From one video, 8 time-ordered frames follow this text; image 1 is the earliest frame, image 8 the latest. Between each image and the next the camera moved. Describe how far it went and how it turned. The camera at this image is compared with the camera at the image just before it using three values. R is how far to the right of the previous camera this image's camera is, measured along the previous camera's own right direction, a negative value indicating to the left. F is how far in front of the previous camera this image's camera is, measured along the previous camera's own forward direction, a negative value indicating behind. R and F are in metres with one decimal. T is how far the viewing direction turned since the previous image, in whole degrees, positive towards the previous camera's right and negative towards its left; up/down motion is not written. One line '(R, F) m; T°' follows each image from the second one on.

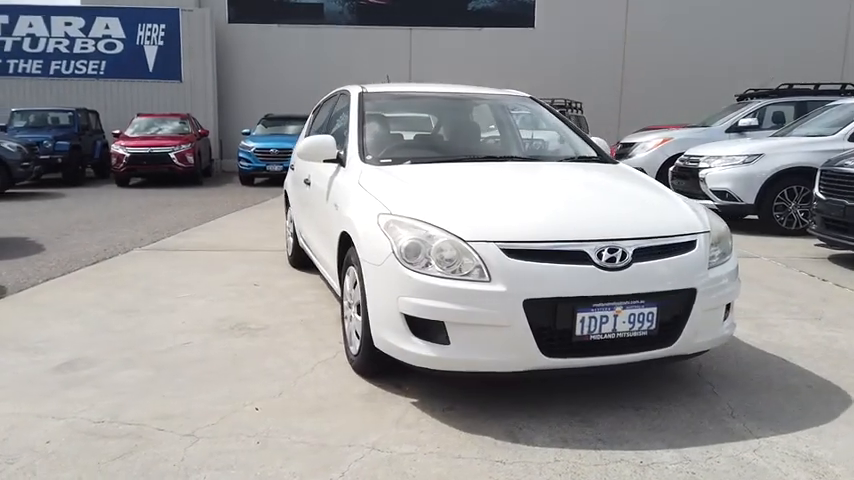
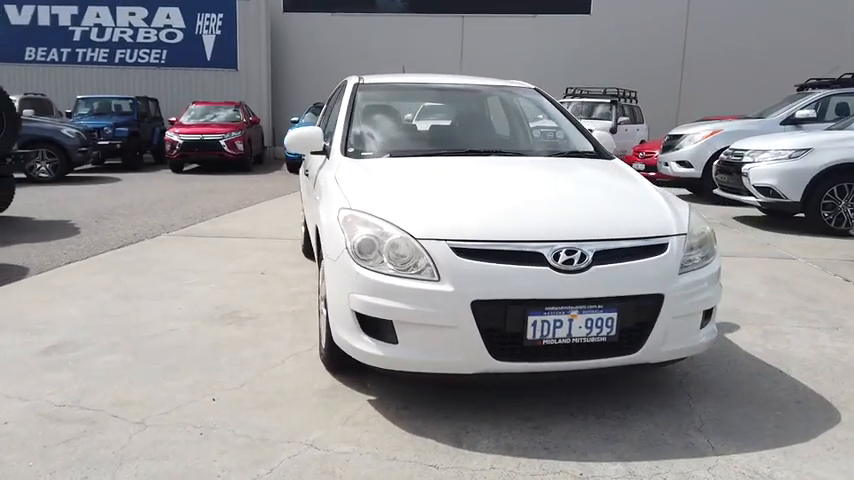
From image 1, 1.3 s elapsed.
(+0.5, +0.1) m; -5°
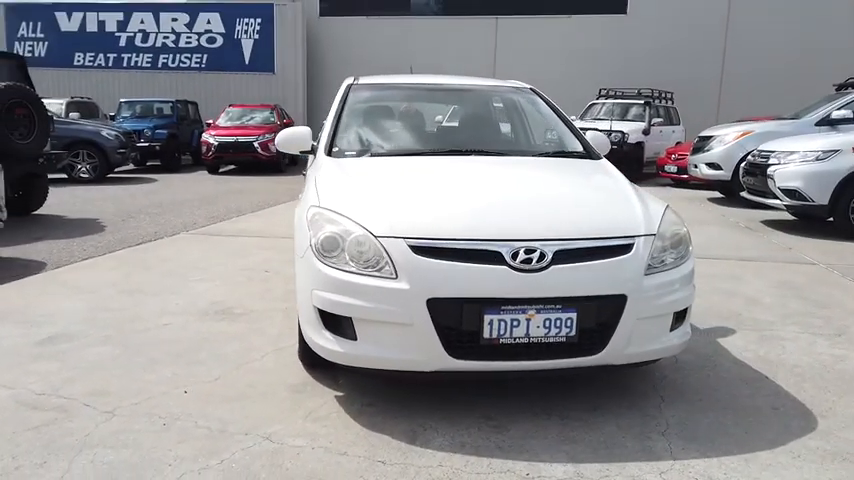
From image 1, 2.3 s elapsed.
(+0.3, 0.0) m; -4°
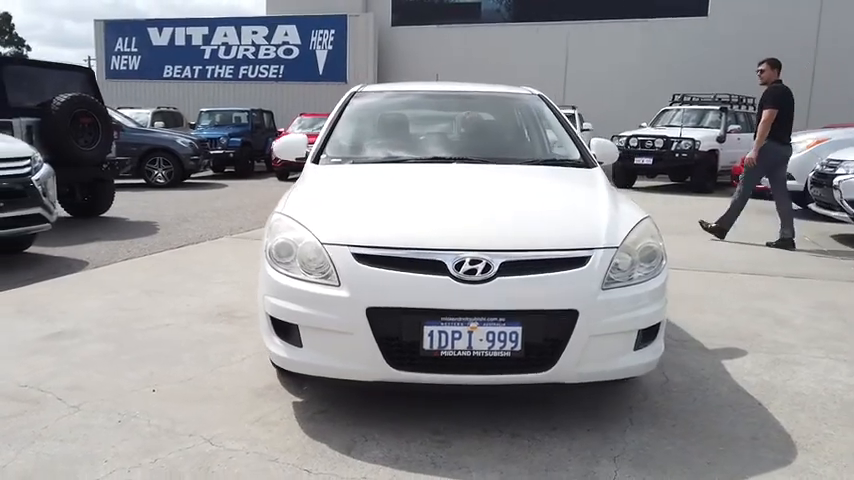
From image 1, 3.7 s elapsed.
(+0.6, +0.1) m; -7°
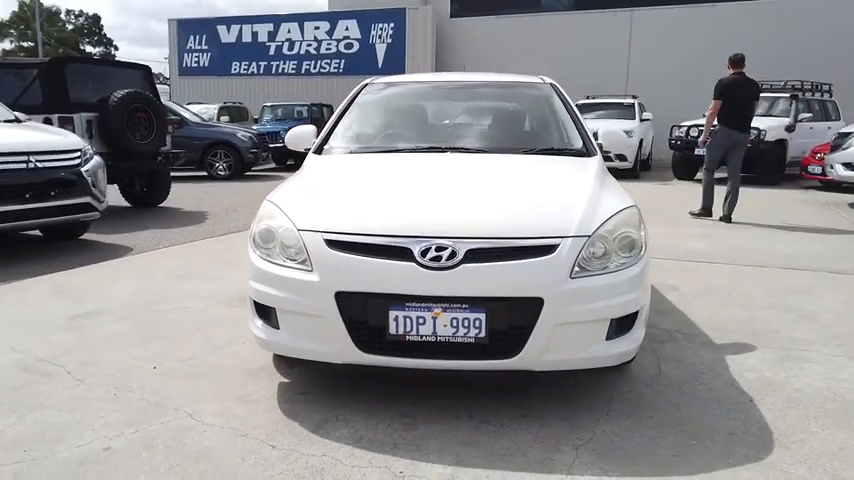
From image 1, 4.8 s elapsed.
(+0.4, 0.0) m; -6°
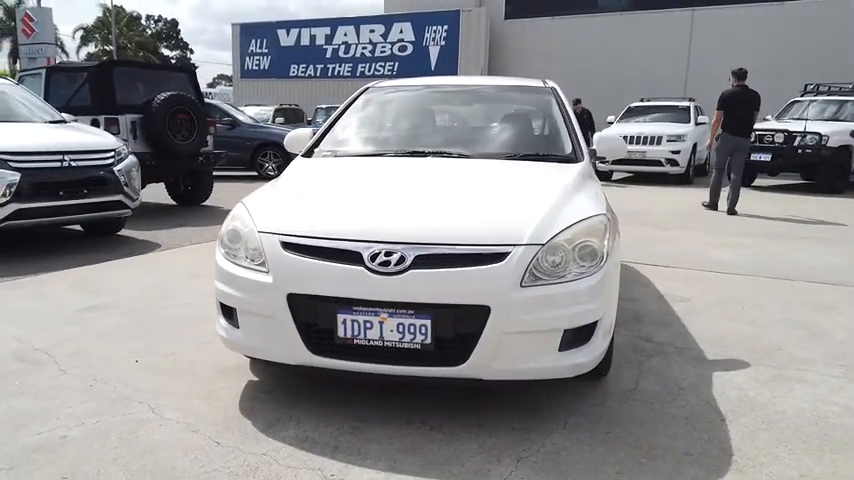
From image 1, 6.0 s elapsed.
(+0.5, 0.0) m; -5°
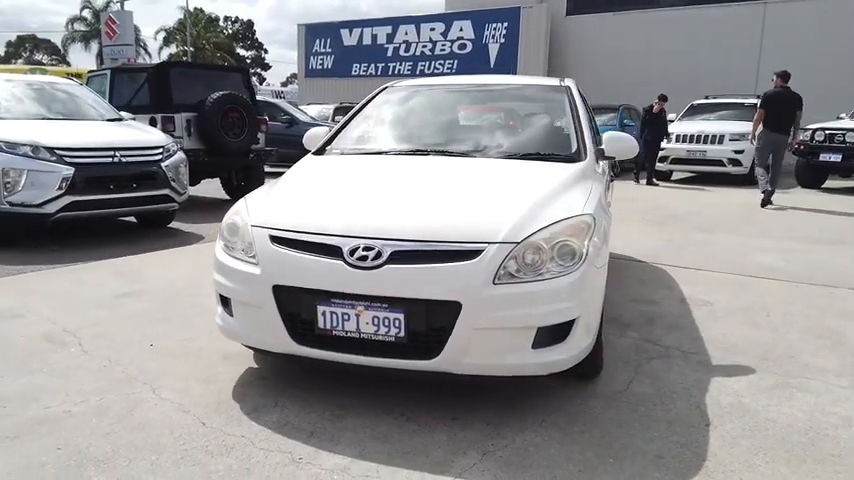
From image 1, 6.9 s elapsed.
(+0.4, -0.1) m; -6°
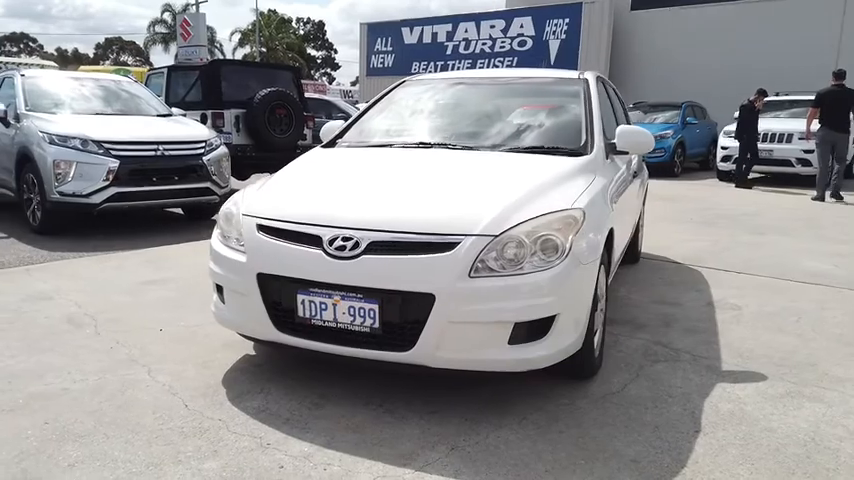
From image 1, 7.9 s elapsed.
(+0.4, 0.0) m; -6°
